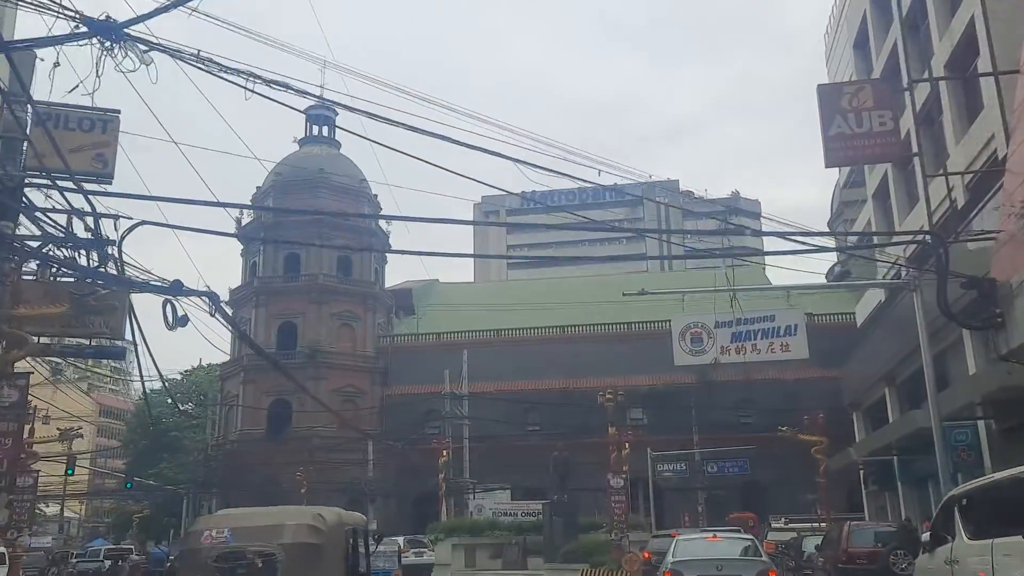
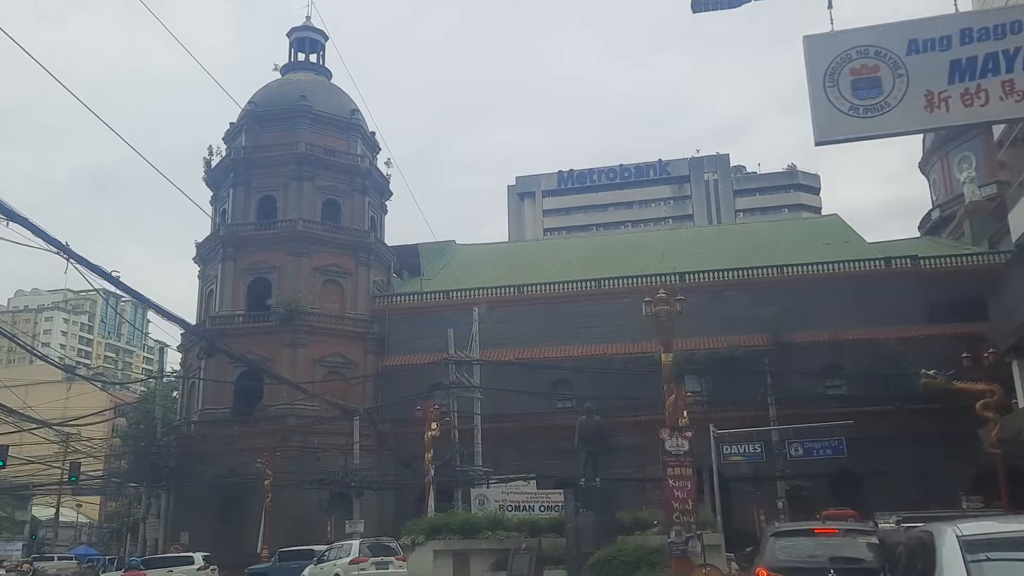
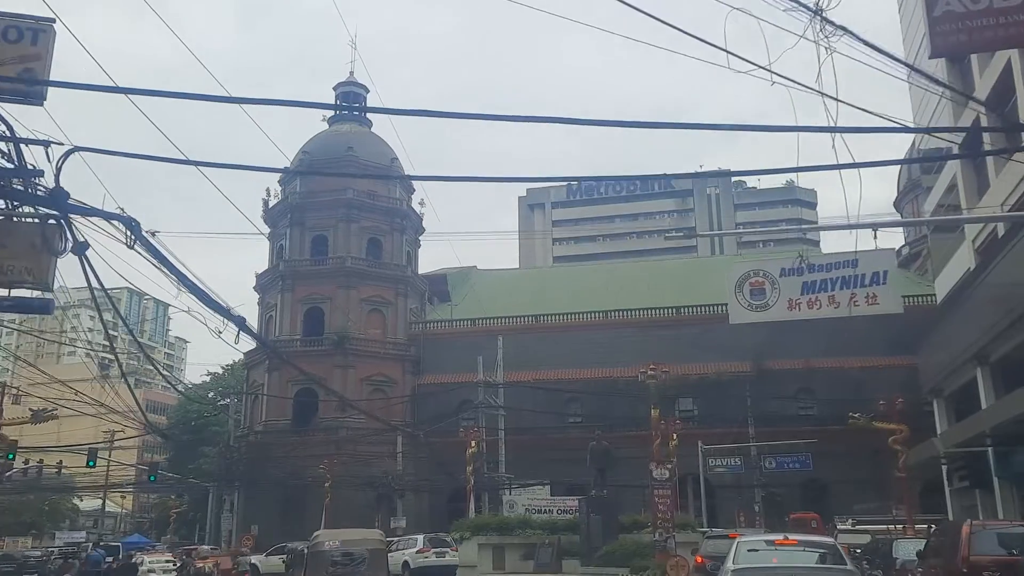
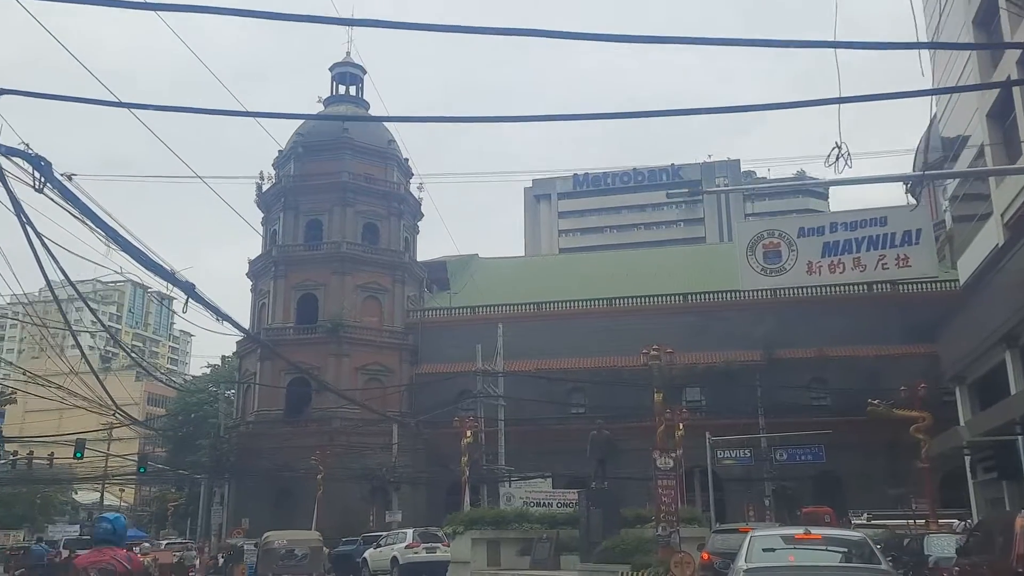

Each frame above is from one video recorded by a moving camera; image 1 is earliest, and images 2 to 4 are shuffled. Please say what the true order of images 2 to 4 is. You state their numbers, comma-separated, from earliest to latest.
3, 4, 2
